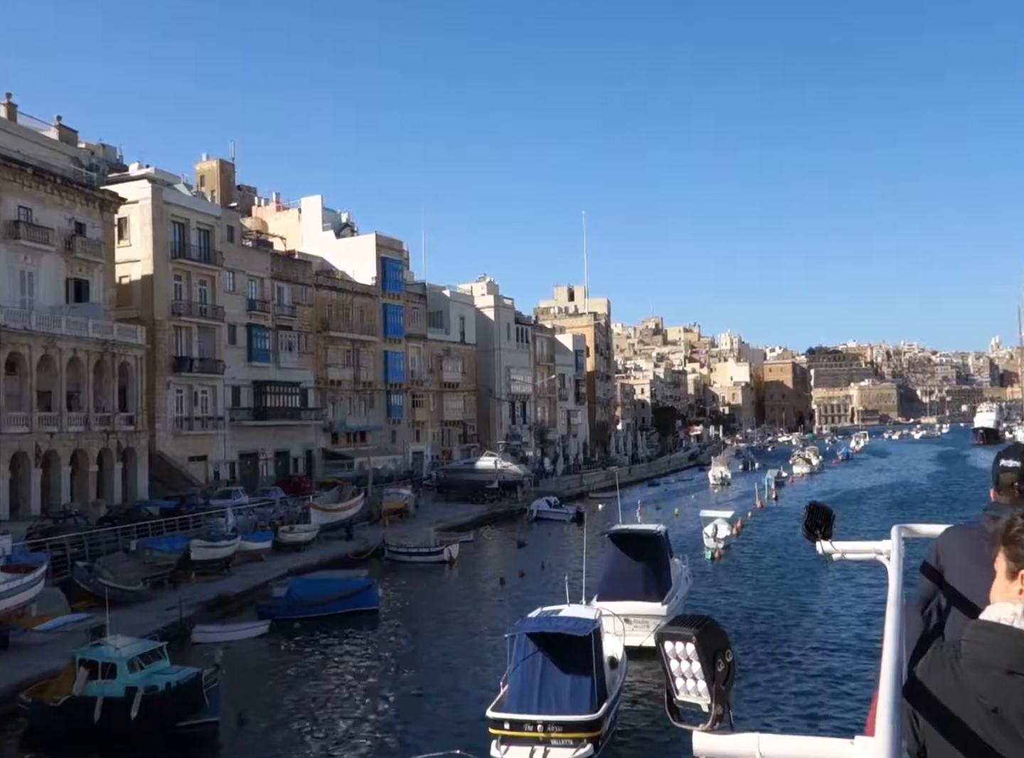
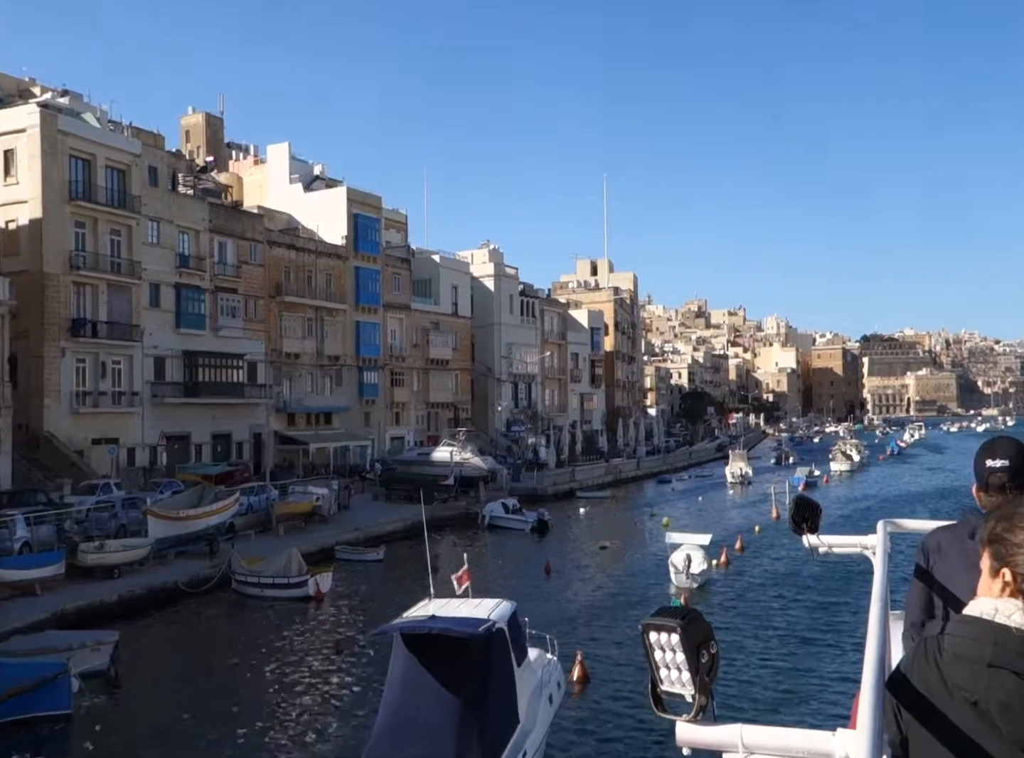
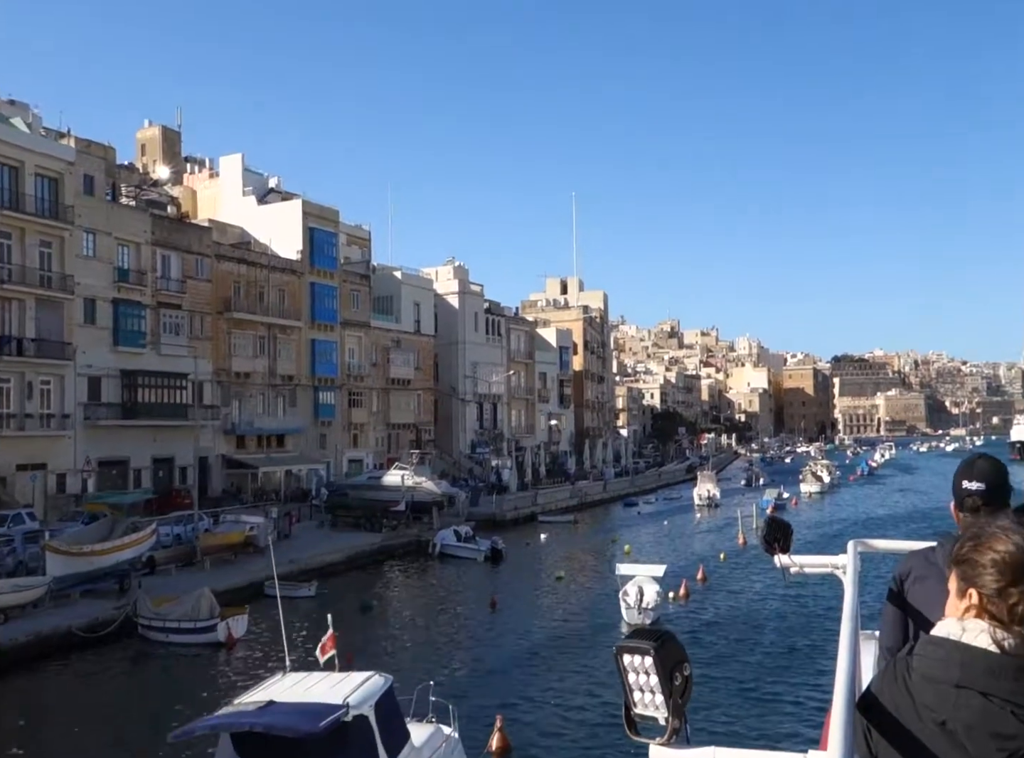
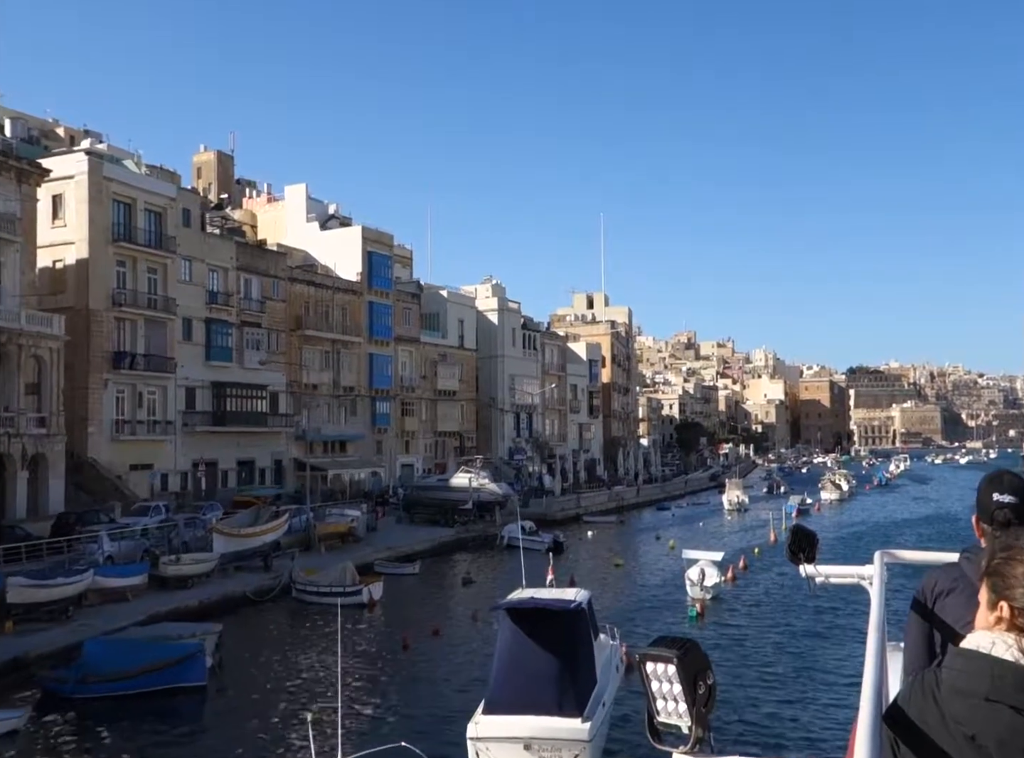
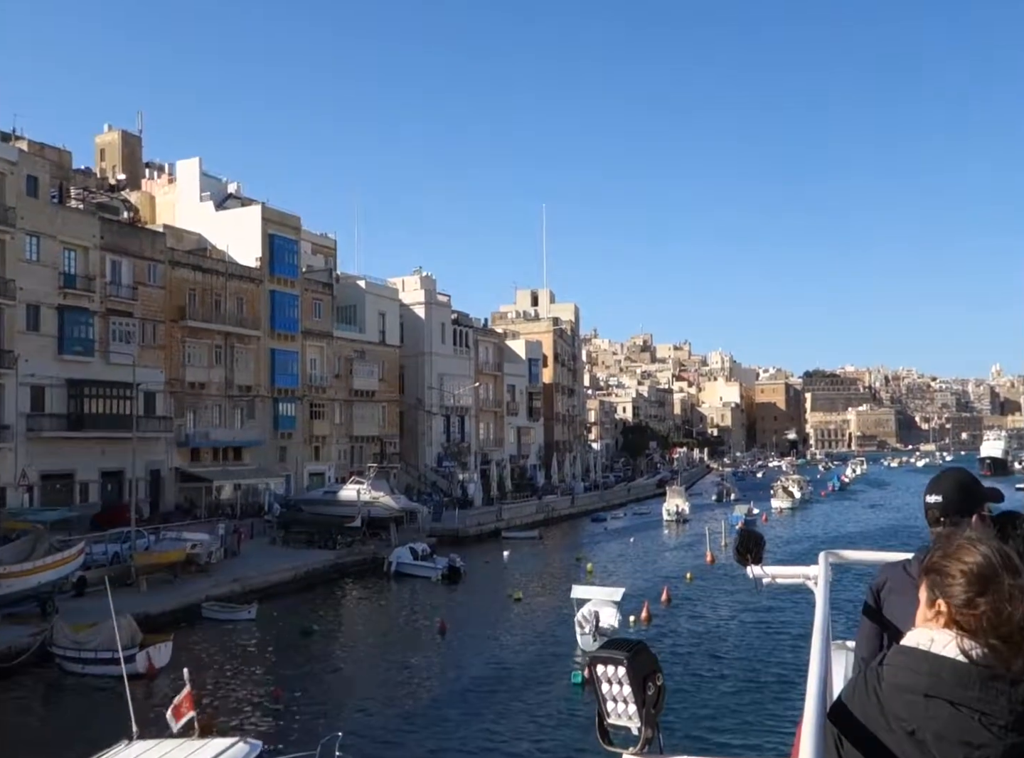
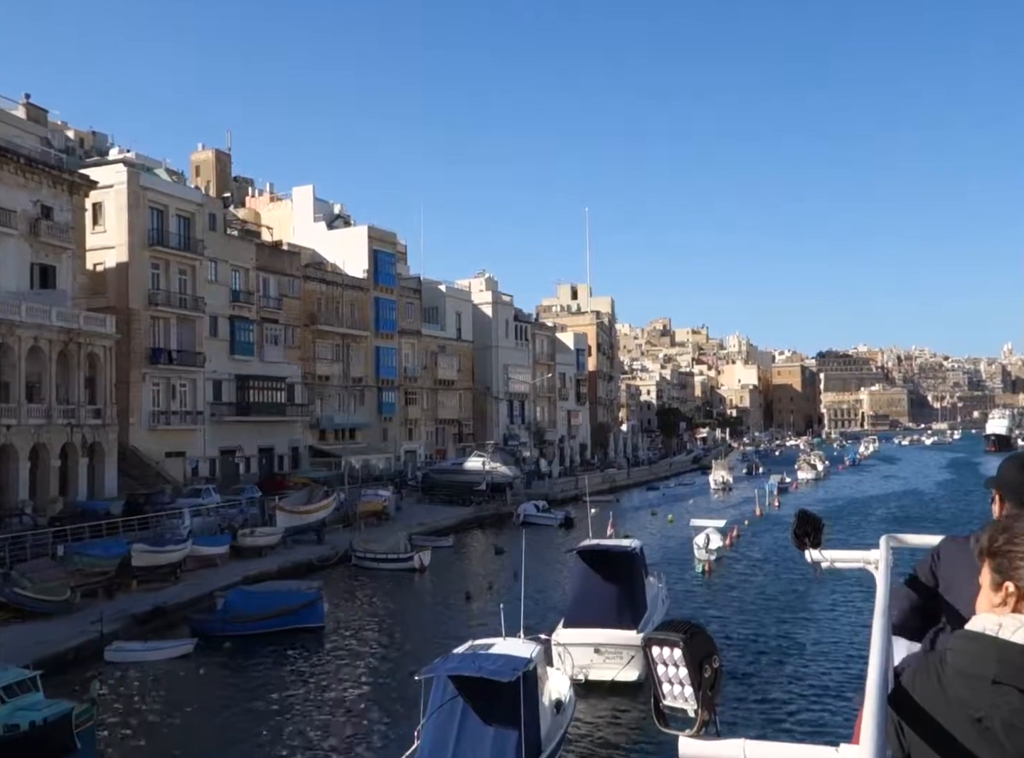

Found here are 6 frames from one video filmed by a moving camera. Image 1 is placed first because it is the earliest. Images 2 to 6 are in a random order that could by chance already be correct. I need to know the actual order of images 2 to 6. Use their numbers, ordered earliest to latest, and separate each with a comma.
6, 4, 2, 3, 5
